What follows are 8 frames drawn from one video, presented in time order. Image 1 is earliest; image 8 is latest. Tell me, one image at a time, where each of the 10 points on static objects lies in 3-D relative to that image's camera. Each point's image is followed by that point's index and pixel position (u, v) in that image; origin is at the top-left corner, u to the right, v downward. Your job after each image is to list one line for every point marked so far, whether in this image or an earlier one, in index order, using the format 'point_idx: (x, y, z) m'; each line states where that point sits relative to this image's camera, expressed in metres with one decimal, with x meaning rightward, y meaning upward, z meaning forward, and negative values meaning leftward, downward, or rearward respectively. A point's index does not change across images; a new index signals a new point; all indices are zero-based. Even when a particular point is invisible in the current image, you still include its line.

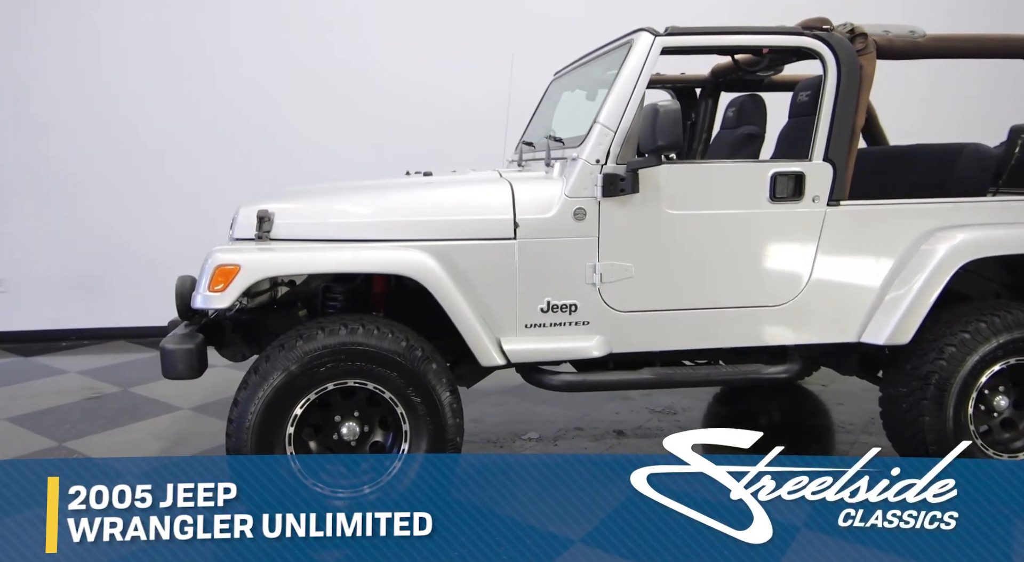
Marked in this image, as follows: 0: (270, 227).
0: (-0.8, +0.2, +2.3) m
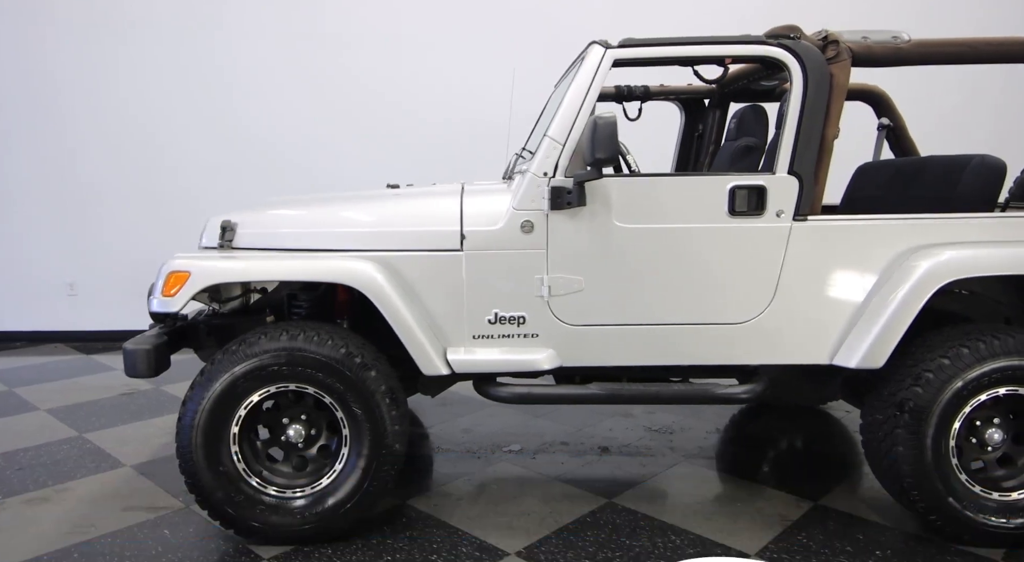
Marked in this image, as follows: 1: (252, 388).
0: (-1.0, +0.2, +2.4) m
1: (-0.8, -0.3, +2.2) m
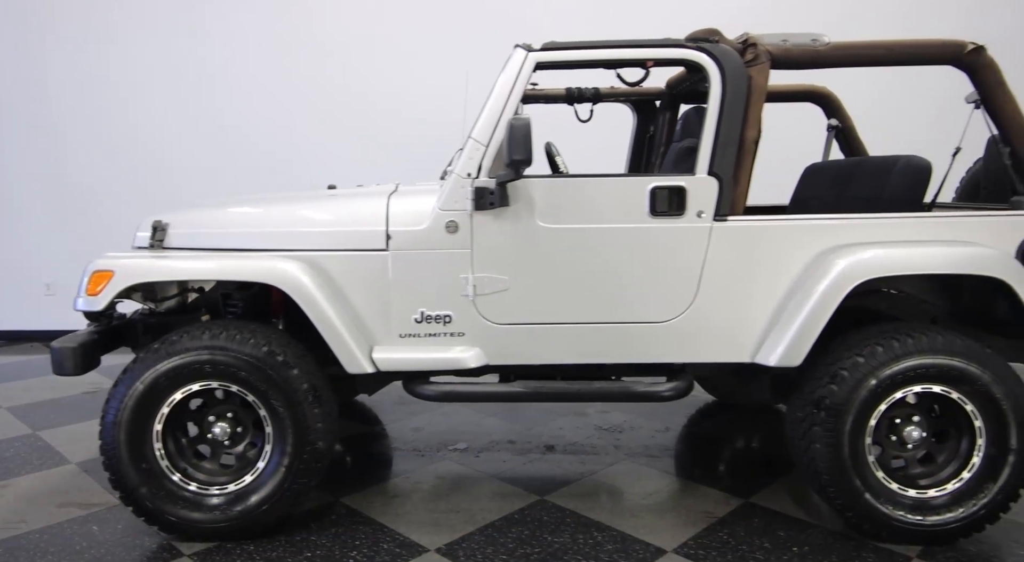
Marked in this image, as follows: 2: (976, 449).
0: (-1.3, +0.2, +2.5) m
1: (-1.1, -0.3, +2.3) m
2: (+1.5, -0.5, +2.3) m
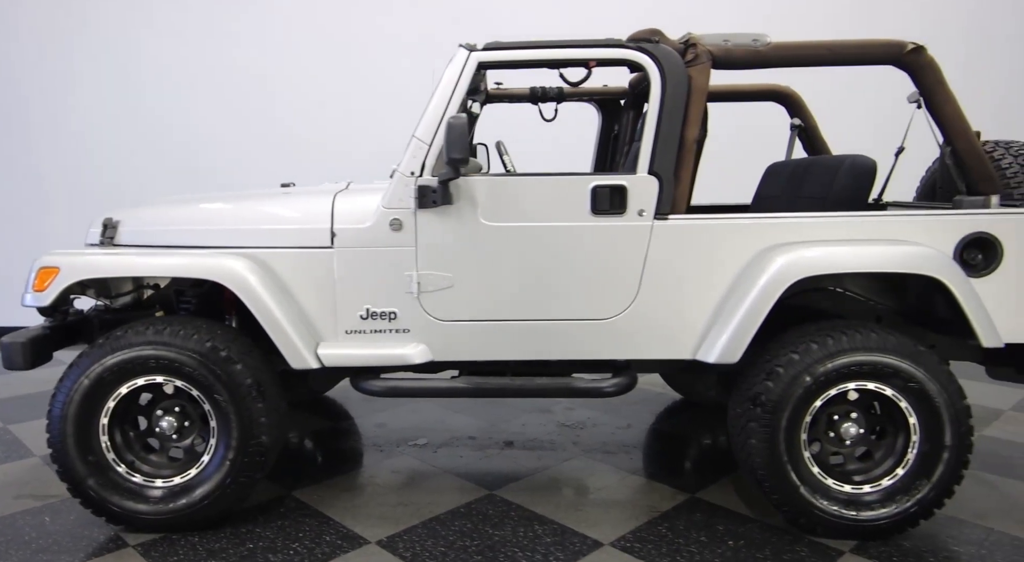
0: (-1.4, +0.2, +2.5) m
1: (-1.3, -0.3, +2.3) m
2: (+1.3, -0.5, +2.3) m
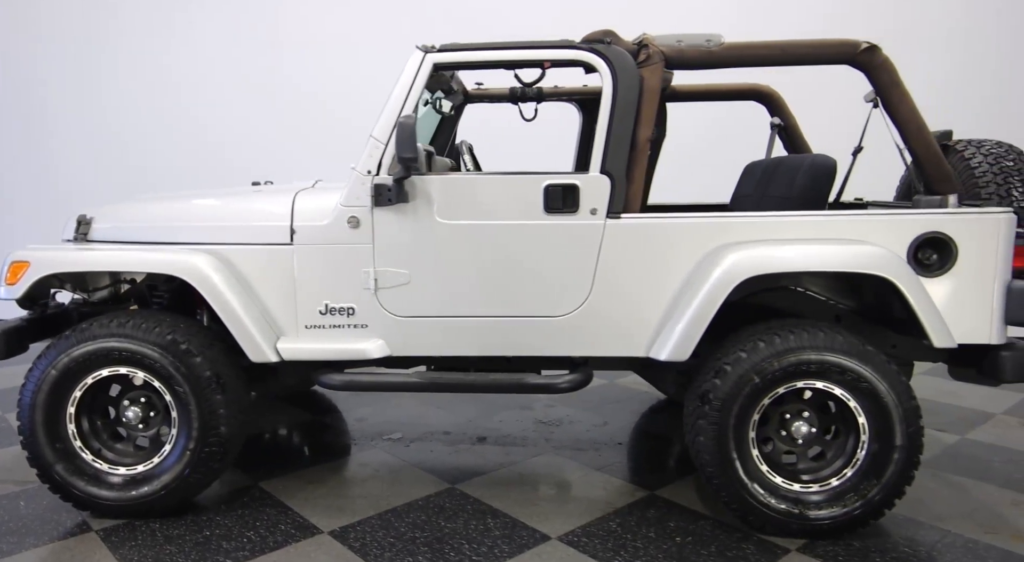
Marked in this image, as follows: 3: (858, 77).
0: (-1.6, +0.2, +2.6) m
1: (-1.5, -0.3, +2.4) m
2: (+1.1, -0.5, +2.3) m
3: (+2.2, +1.3, +4.5) m
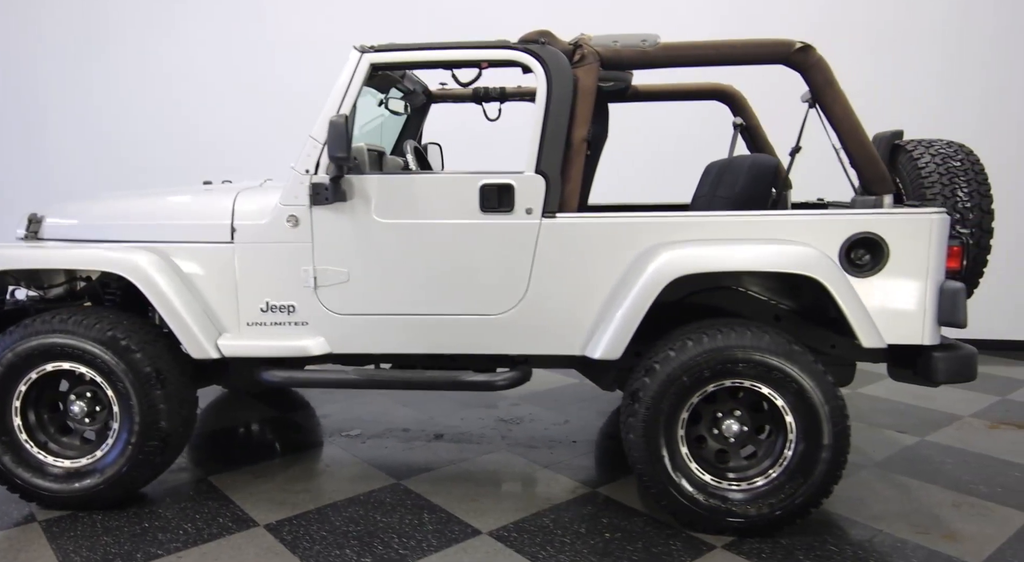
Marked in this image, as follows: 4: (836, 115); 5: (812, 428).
0: (-1.8, +0.2, +2.7) m
1: (-1.7, -0.3, +2.4) m
2: (+0.9, -0.5, +2.3) m
3: (+2.1, +1.3, +4.5) m
4: (+1.1, +0.6, +2.4) m
5: (+1.0, -0.5, +2.3) m
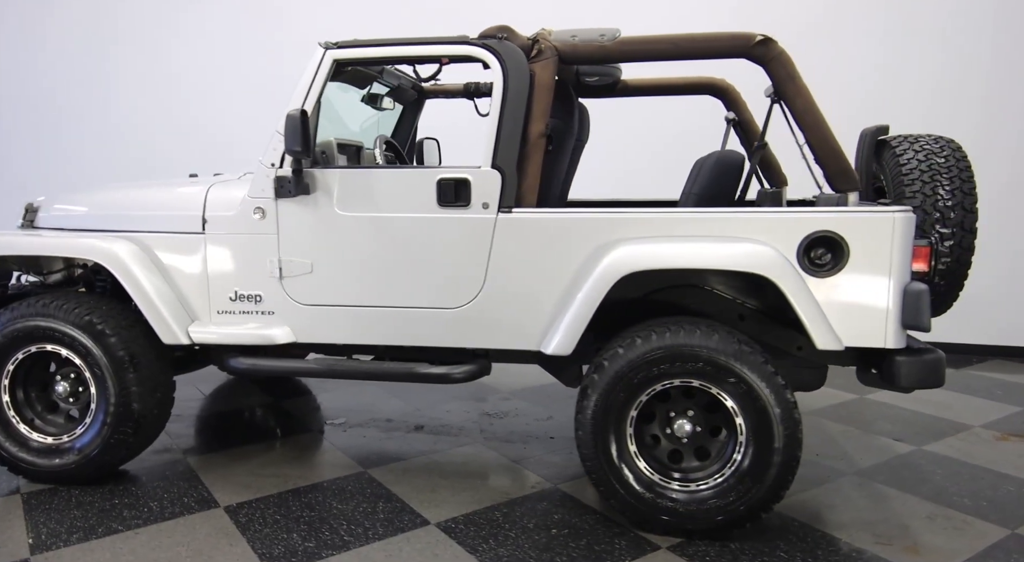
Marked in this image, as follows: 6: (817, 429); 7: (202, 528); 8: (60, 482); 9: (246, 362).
0: (-2.0, +0.3, +2.8) m
1: (-1.8, -0.2, +2.6) m
2: (+0.7, -0.5, +2.3) m
3: (+2.1, +1.3, +4.3) m
4: (+0.9, +0.6, +2.3) m
5: (+0.8, -0.5, +2.2) m
6: (+1.5, -0.7, +3.5) m
7: (-1.0, -0.8, +2.3) m
8: (-1.7, -0.8, +2.6) m
9: (-1.0, -0.3, +2.6) m
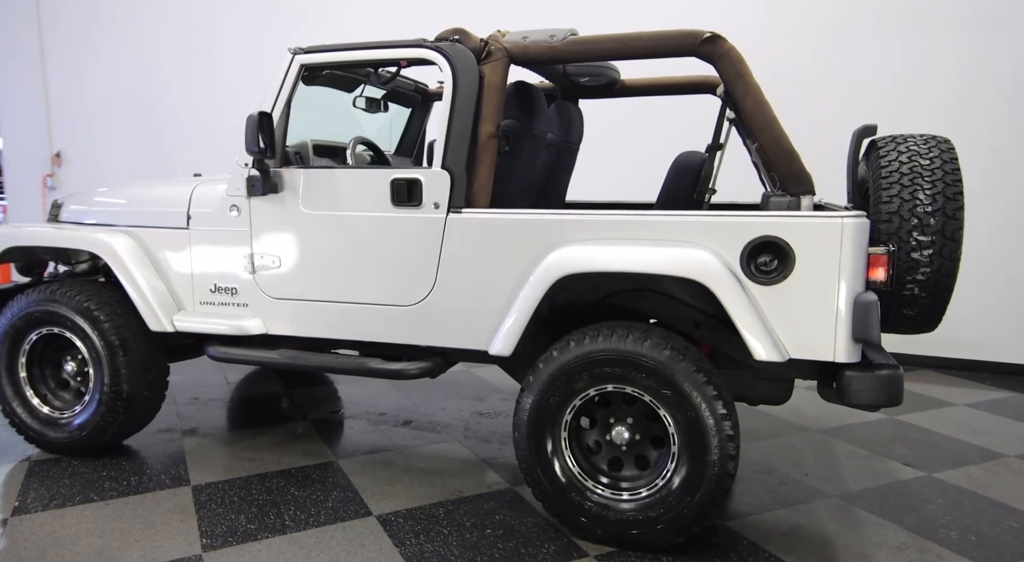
0: (-2.1, +0.3, +3.1) m
1: (-2.0, -0.2, +2.9) m
2: (+0.5, -0.6, +2.2) m
3: (+2.2, +1.2, +4.0) m
4: (+0.7, +0.5, +2.2) m
5: (+0.6, -0.5, +2.1) m
6: (+1.5, -0.8, +3.3) m
7: (-1.2, -0.8, +2.5) m
8: (-1.9, -0.7, +2.9) m
9: (-1.2, -0.3, +2.8) m
